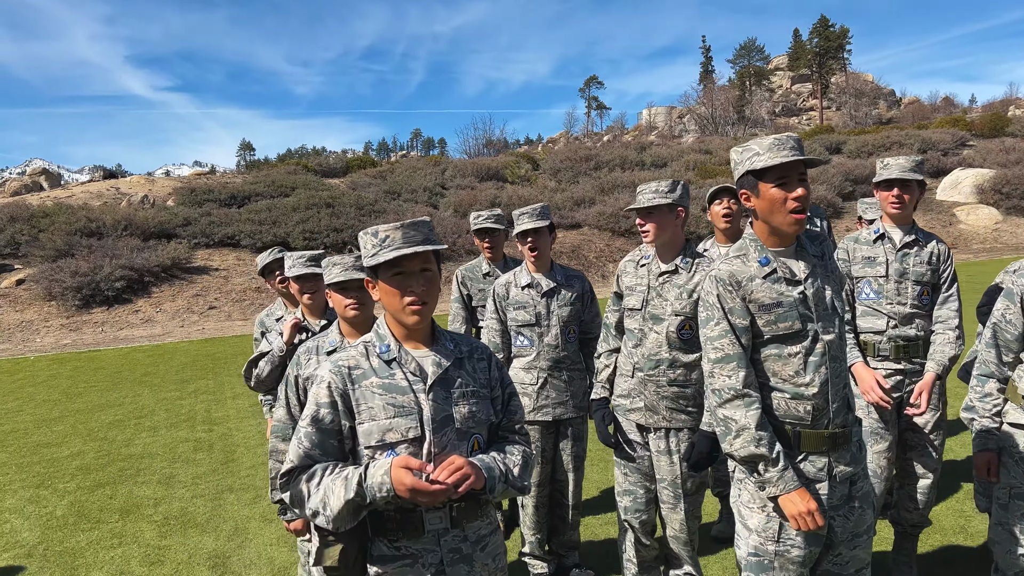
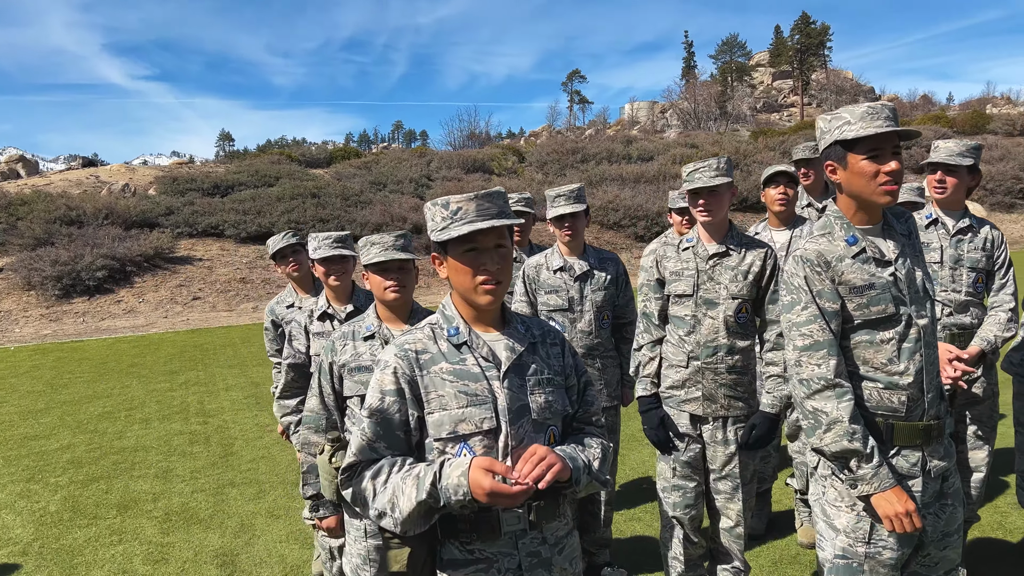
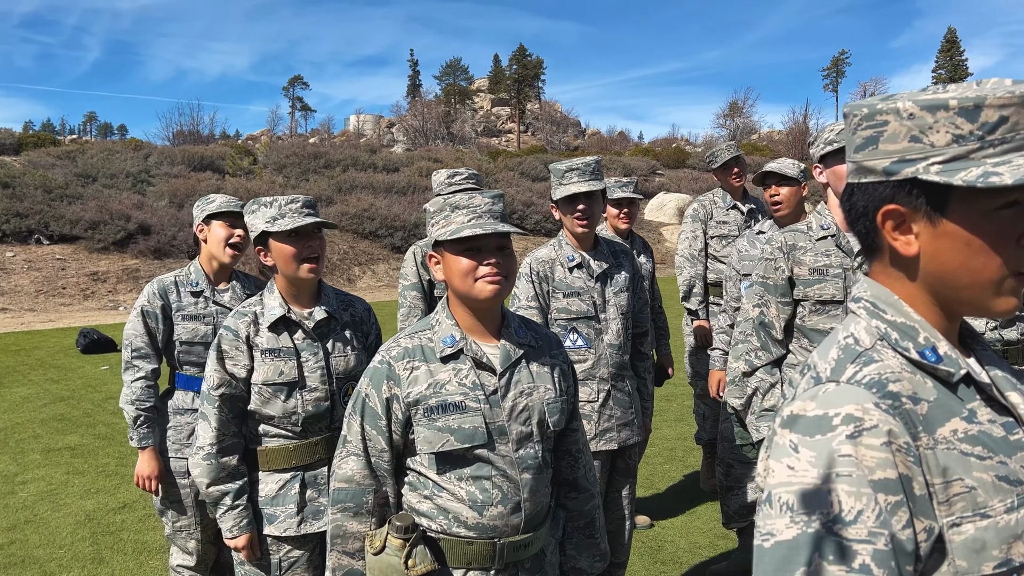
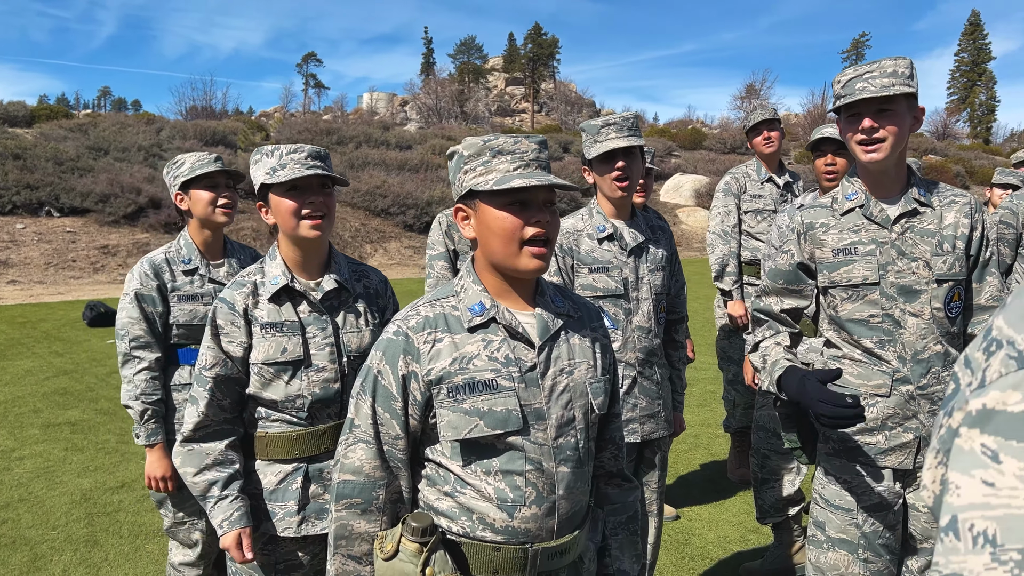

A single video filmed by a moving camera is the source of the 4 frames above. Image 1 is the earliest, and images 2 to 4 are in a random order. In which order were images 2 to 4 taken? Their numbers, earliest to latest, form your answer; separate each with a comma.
2, 3, 4
